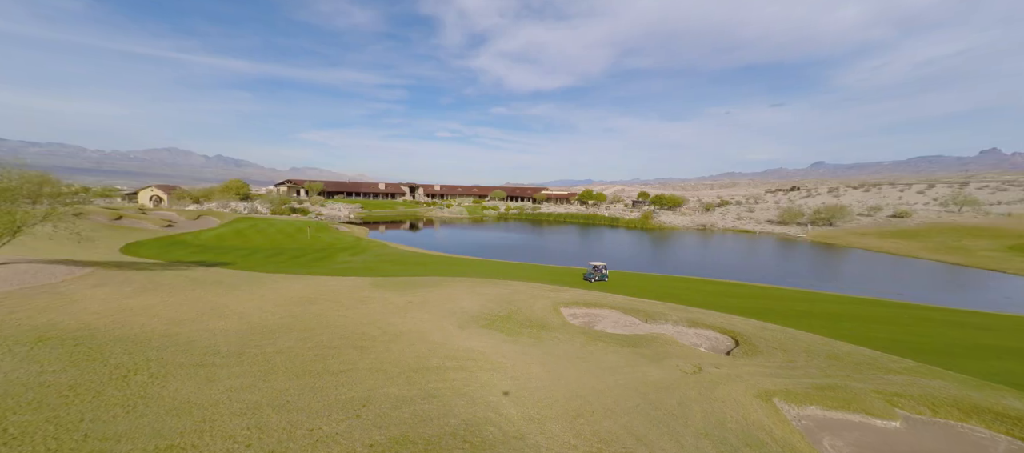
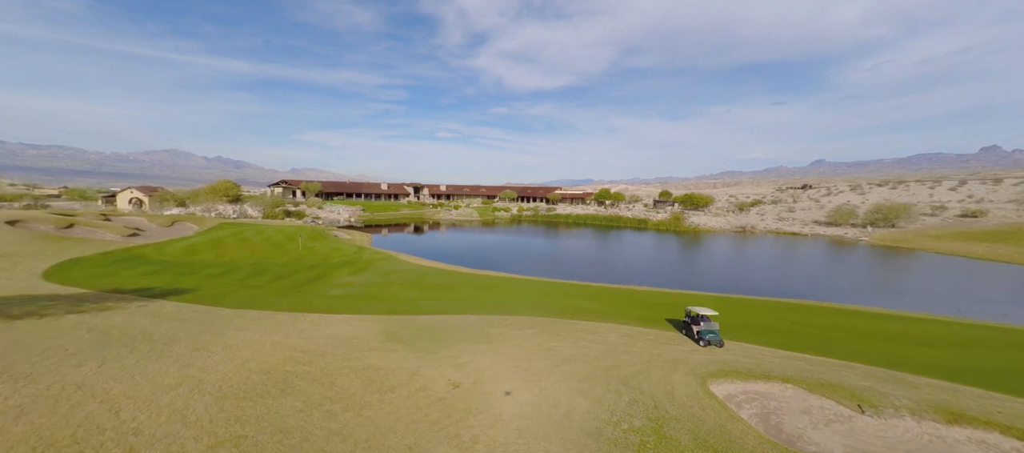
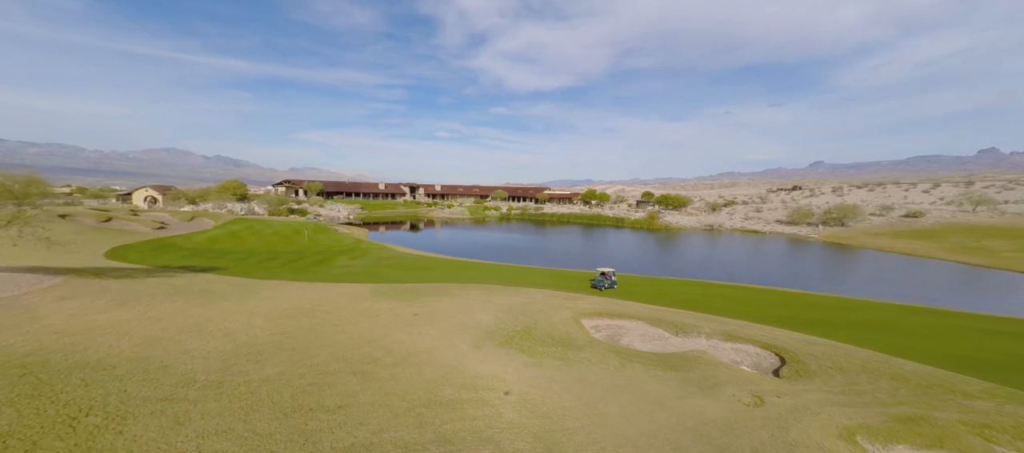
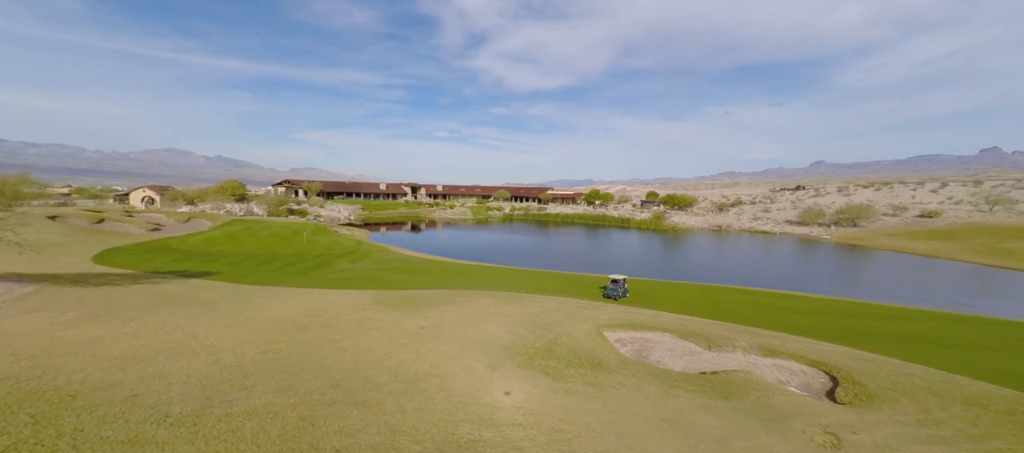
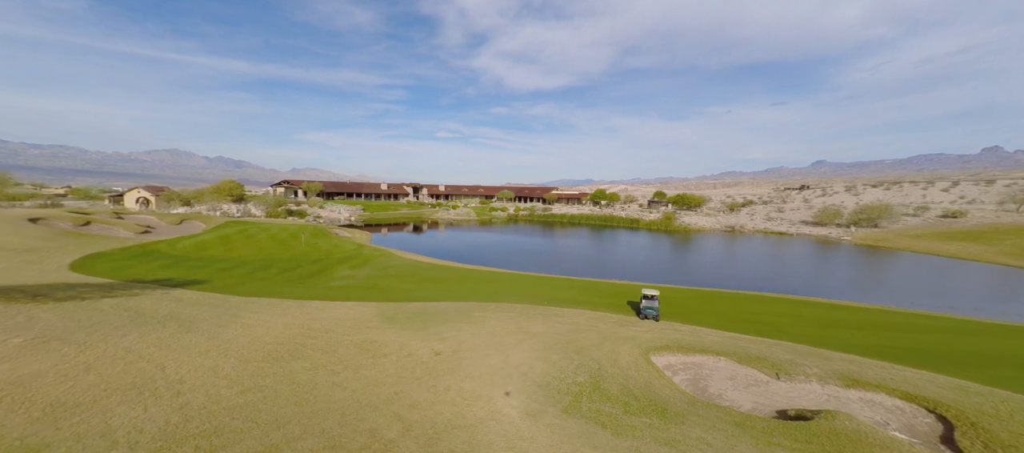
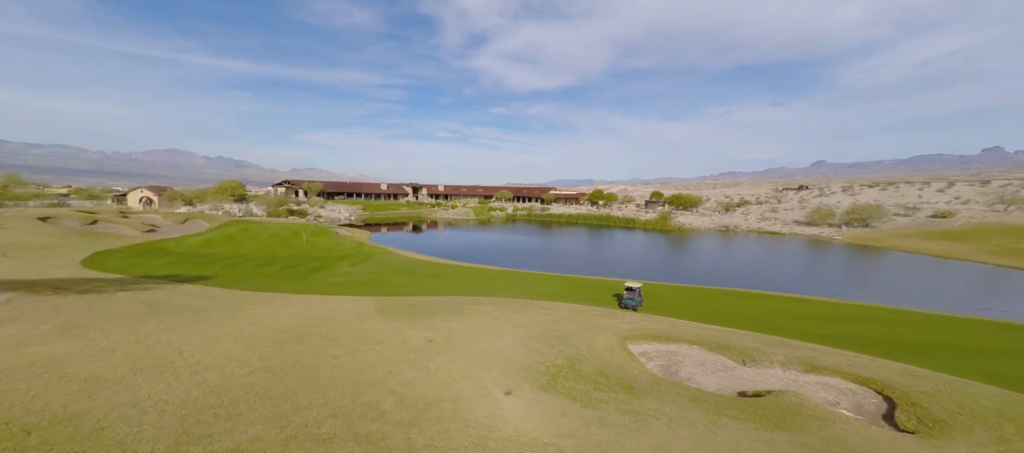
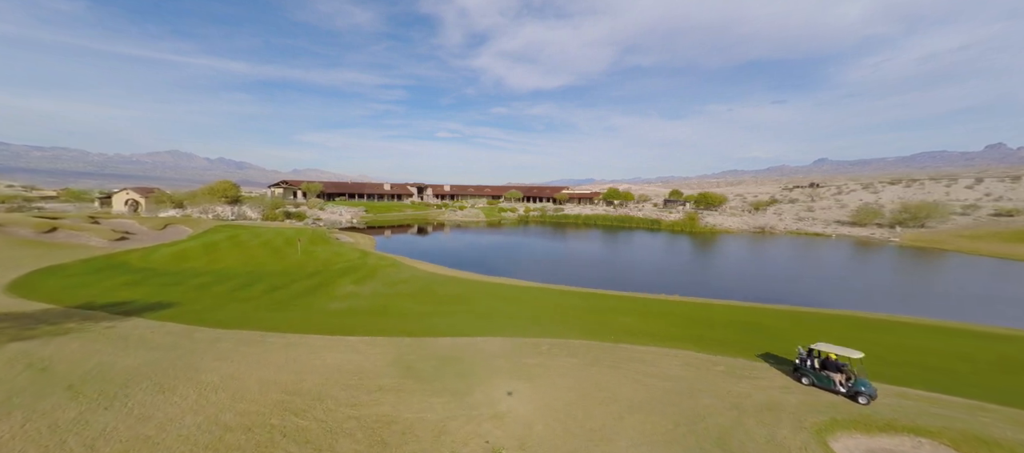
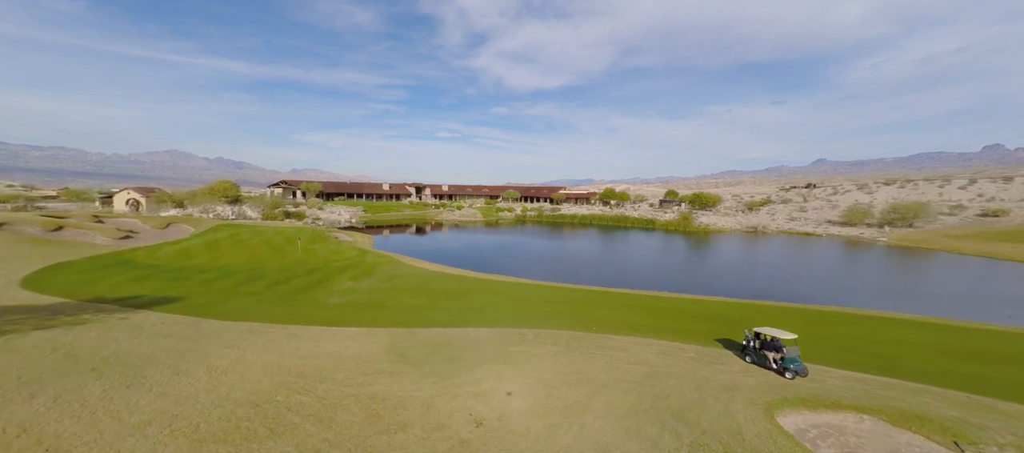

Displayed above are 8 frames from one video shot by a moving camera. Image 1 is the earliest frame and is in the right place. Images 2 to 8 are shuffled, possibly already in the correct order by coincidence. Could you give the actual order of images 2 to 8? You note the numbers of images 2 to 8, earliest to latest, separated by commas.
3, 4, 6, 5, 2, 8, 7
